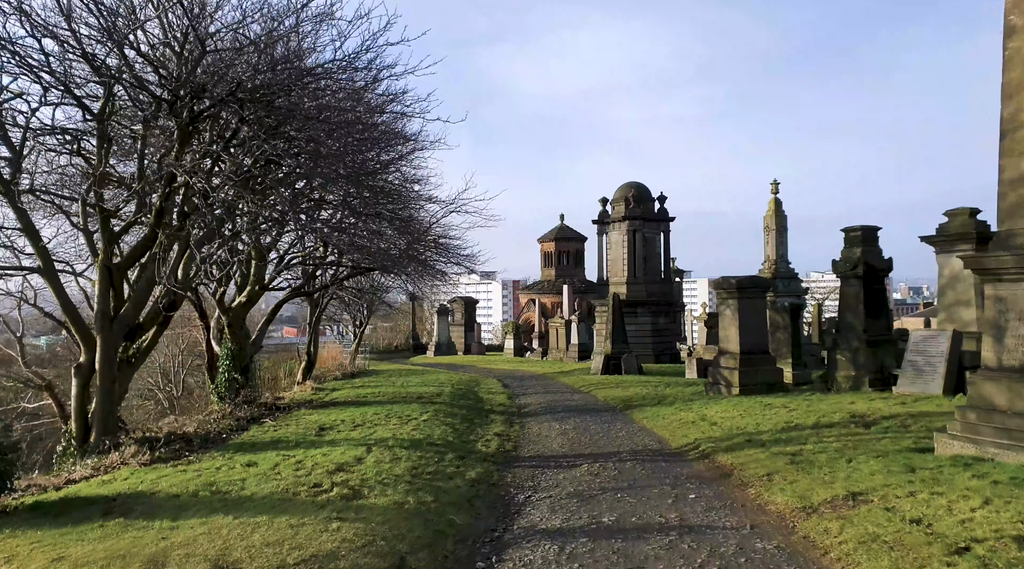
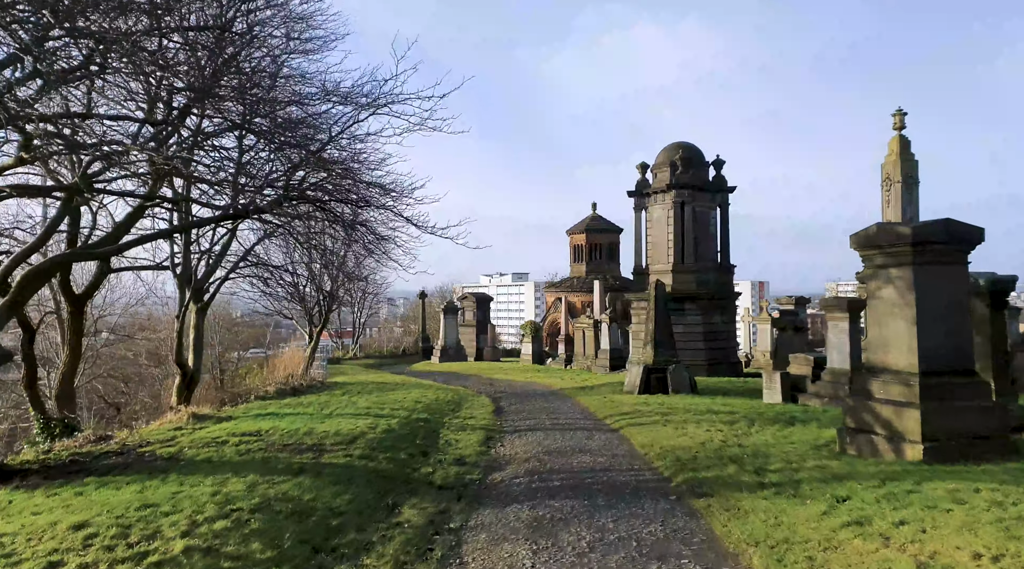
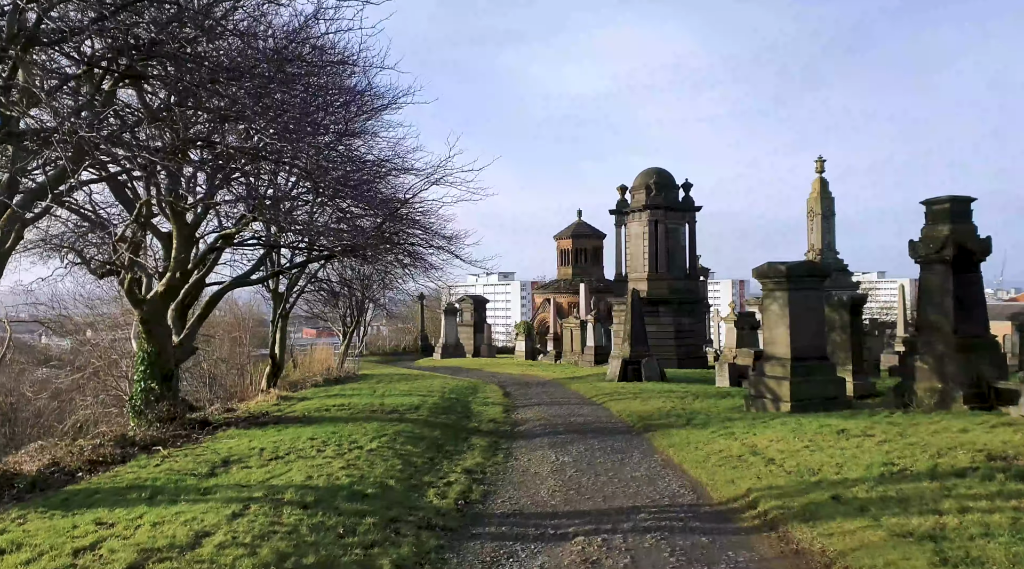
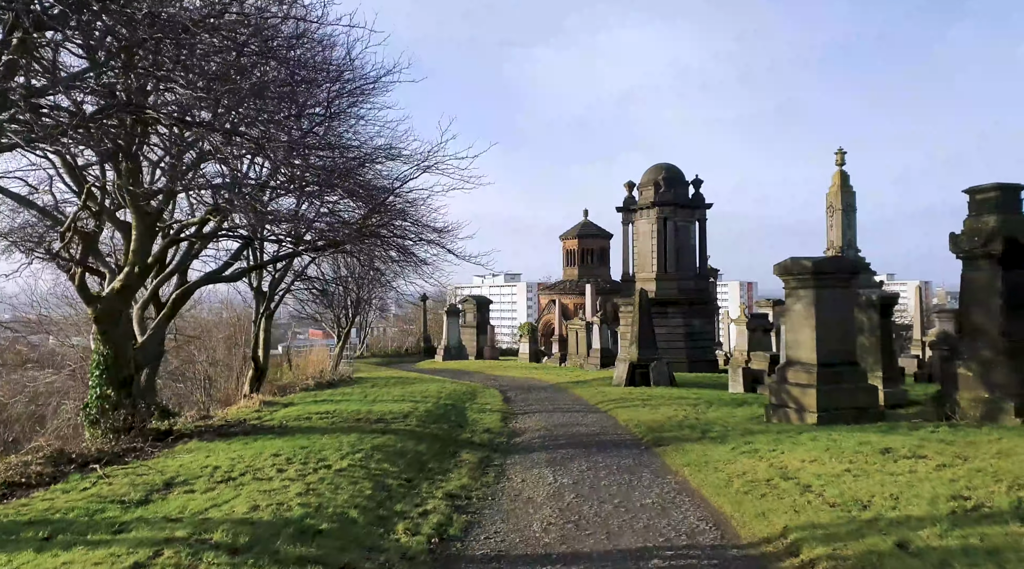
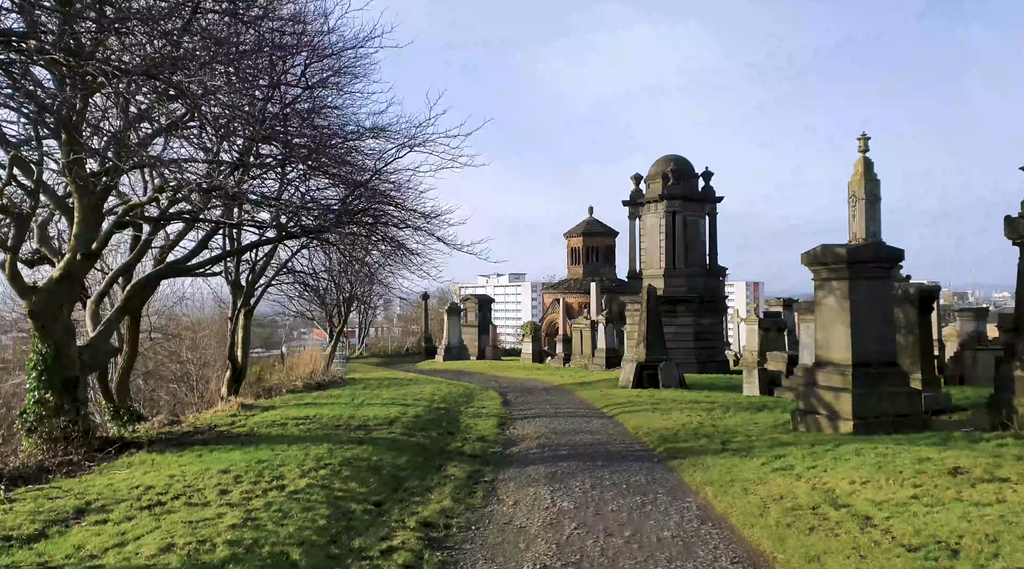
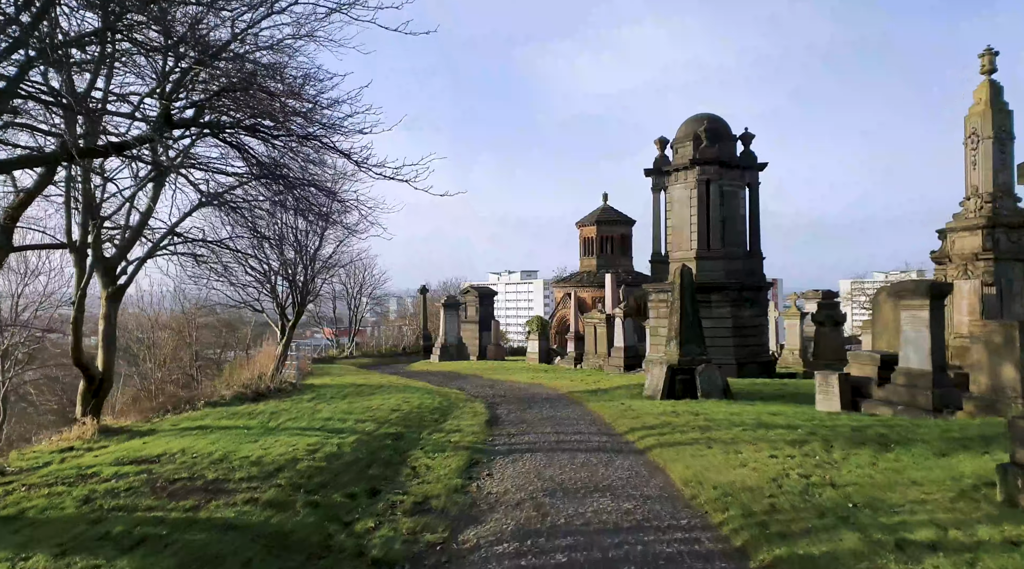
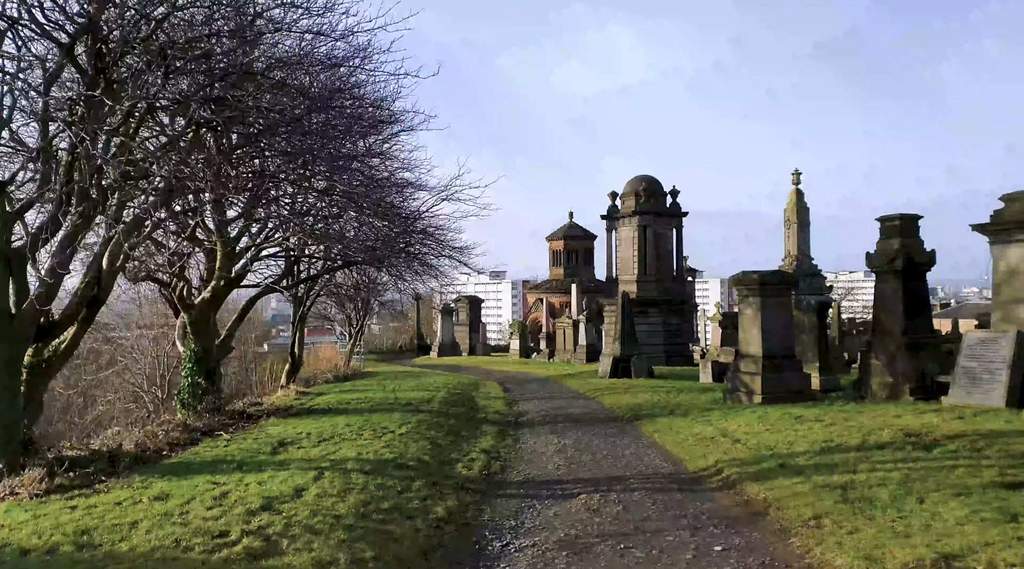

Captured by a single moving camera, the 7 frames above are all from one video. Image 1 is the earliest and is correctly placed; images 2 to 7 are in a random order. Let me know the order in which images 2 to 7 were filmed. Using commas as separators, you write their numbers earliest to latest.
7, 3, 4, 5, 2, 6
